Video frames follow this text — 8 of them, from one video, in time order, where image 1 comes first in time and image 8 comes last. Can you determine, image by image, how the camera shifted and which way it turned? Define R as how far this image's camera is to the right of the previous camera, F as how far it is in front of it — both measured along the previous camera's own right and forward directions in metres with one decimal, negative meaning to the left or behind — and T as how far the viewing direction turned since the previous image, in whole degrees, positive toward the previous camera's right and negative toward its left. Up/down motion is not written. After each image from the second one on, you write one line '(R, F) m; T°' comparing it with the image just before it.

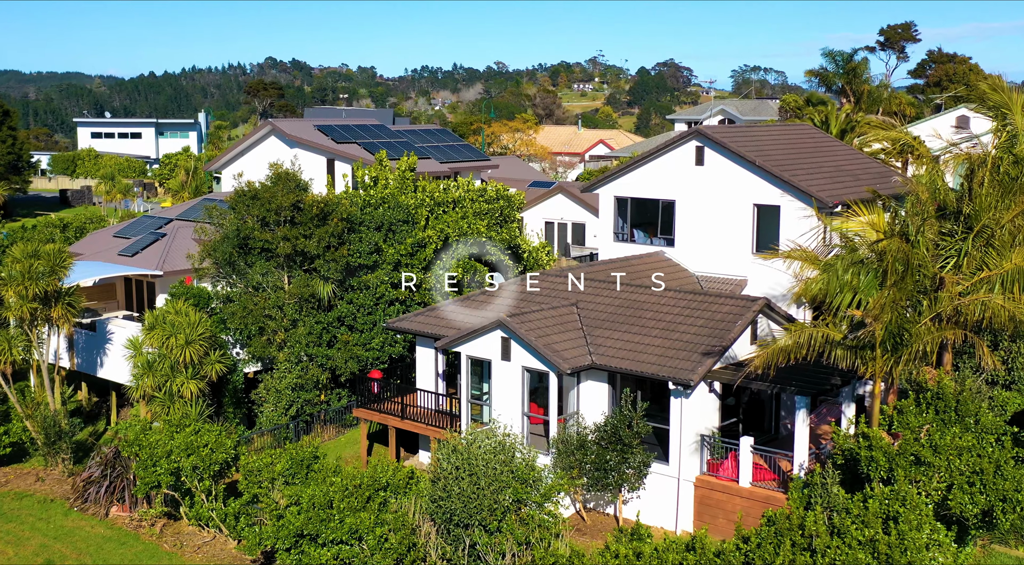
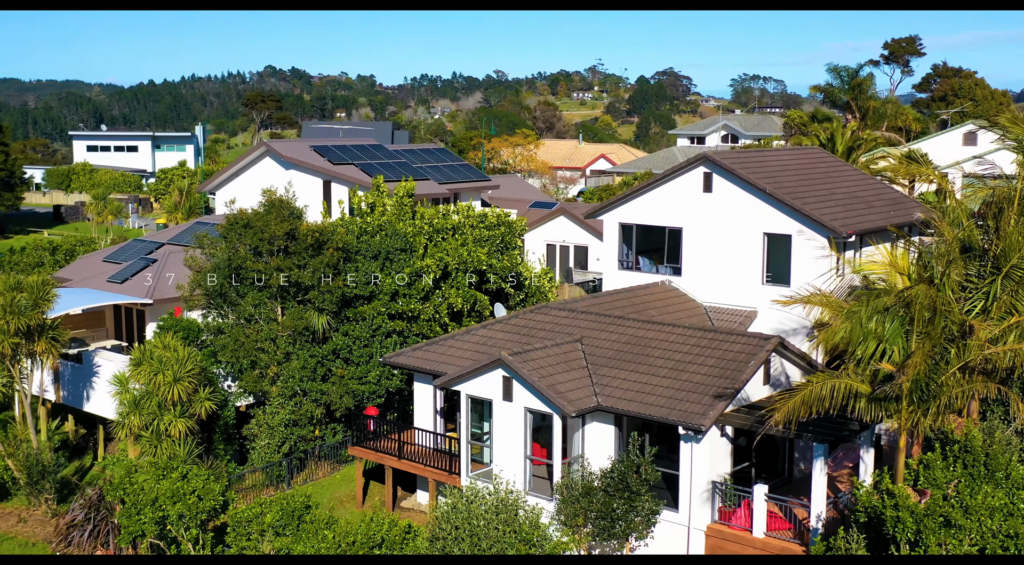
(0.0, +0.7) m; 0°
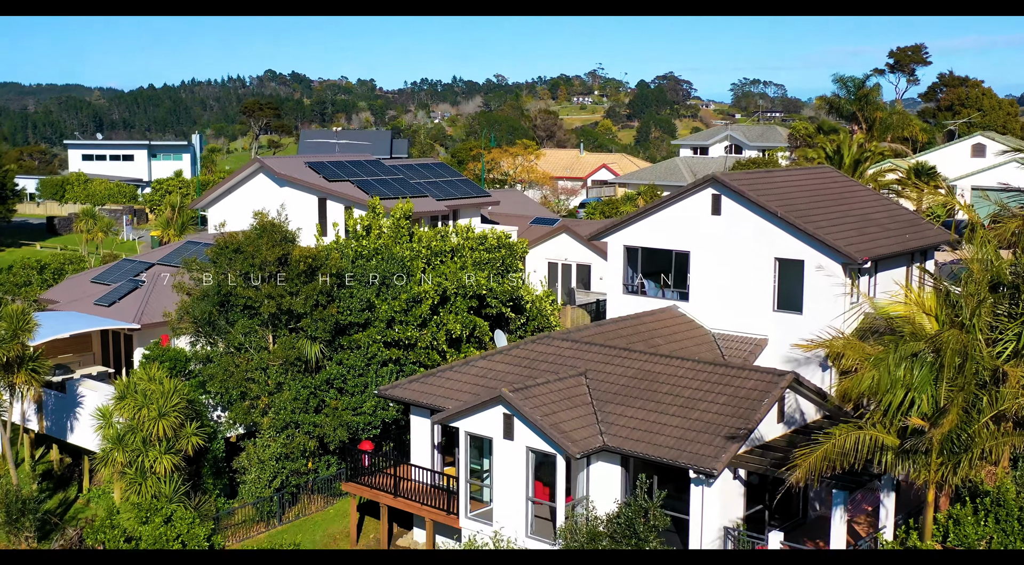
(0.0, +0.8) m; 0°
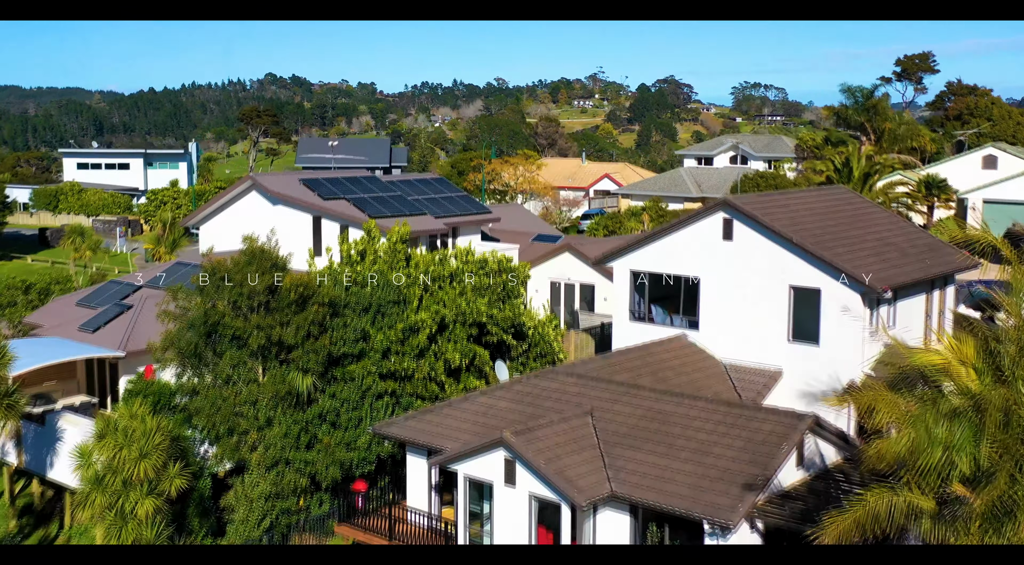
(0.0, +0.9) m; 0°
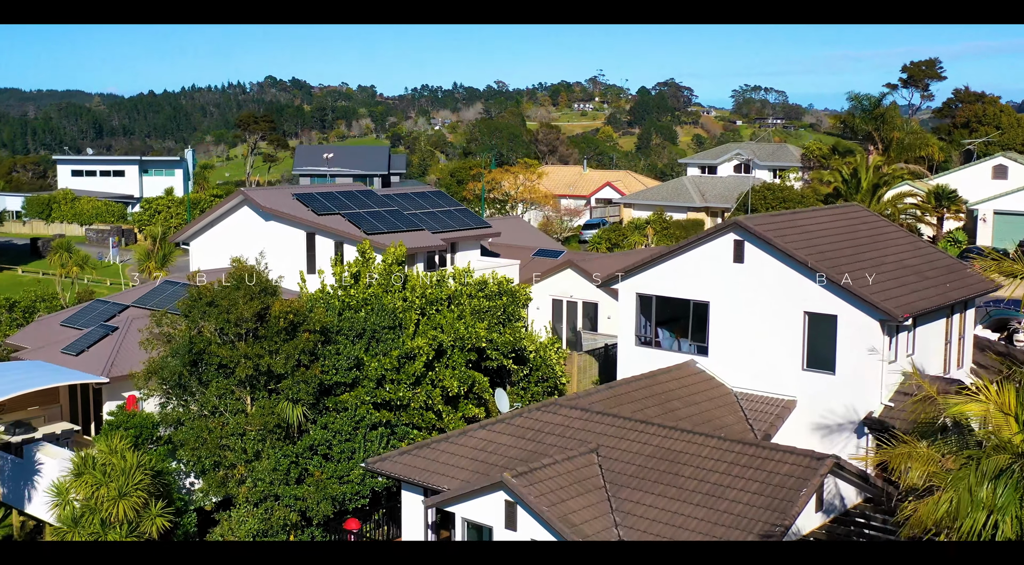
(0.0, +0.8) m; 0°
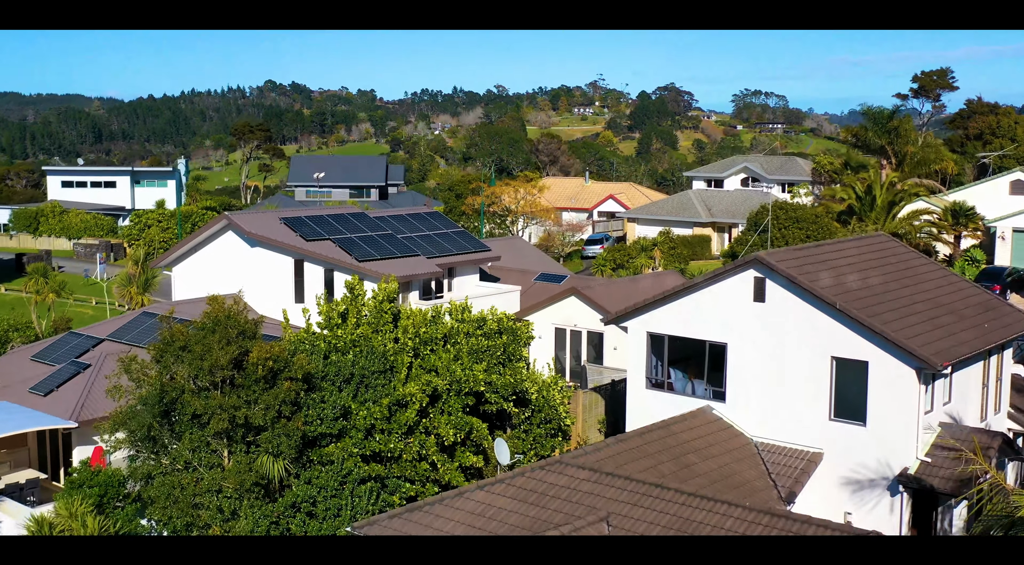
(0.0, +1.4) m; 0°
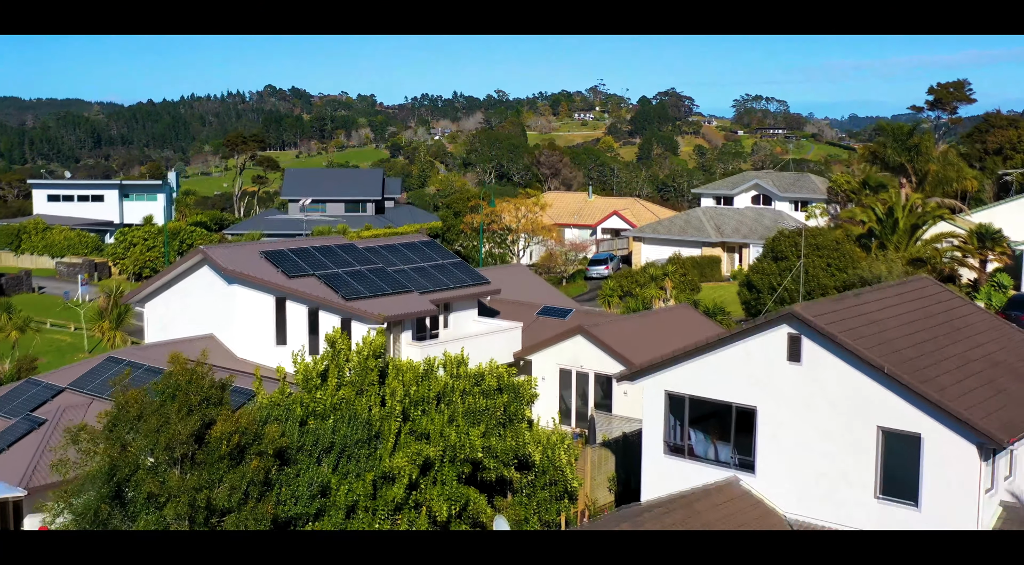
(0.0, +1.9) m; 0°
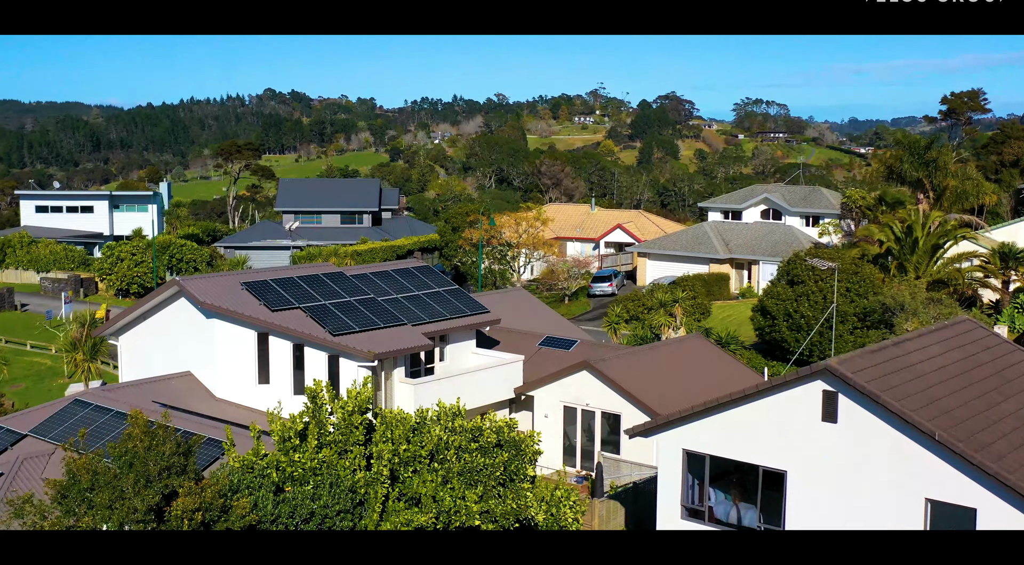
(0.0, +1.5) m; 0°
